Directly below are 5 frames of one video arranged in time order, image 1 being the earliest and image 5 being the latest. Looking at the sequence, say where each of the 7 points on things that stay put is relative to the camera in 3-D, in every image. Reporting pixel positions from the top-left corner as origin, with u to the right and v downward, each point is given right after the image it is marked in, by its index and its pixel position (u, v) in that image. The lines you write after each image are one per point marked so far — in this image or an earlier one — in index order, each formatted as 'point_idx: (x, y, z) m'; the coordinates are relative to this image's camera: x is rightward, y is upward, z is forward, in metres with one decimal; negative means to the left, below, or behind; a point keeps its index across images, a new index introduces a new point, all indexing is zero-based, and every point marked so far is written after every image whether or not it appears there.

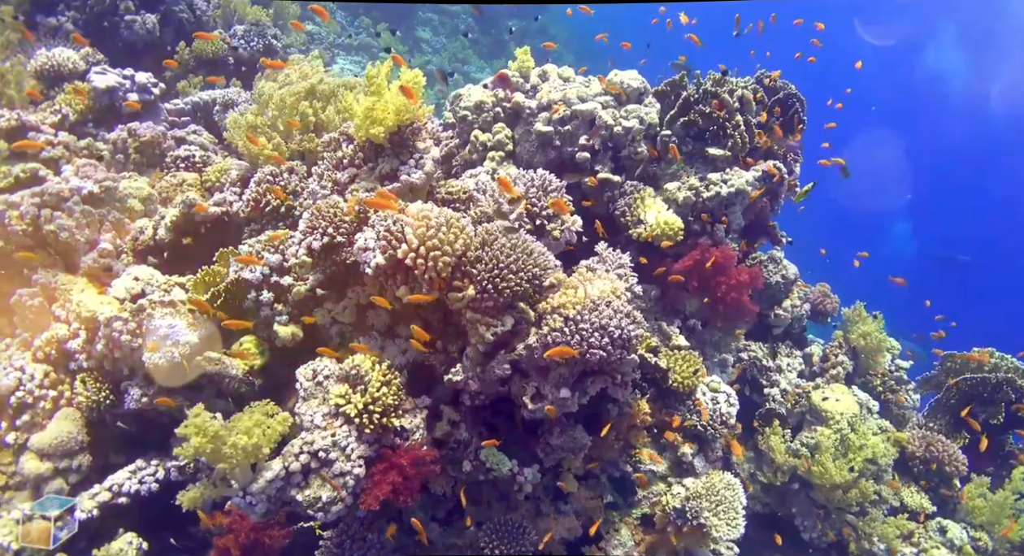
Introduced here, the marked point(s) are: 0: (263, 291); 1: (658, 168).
0: (-2.7, -0.2, +5.9) m
1: (+1.9, +1.4, +7.3) m
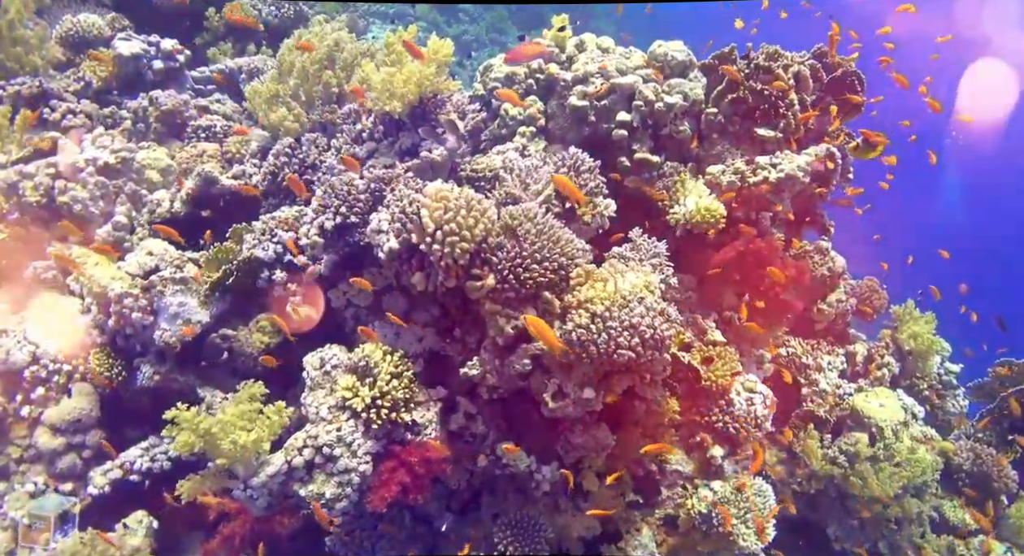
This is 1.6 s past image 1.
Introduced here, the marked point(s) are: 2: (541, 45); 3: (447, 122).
0: (-2.4, +0.1, +5.7) m
1: (+2.3, +1.6, +6.7) m
2: (+0.4, +2.9, +7.0) m
3: (-0.6, +1.5, +5.4) m
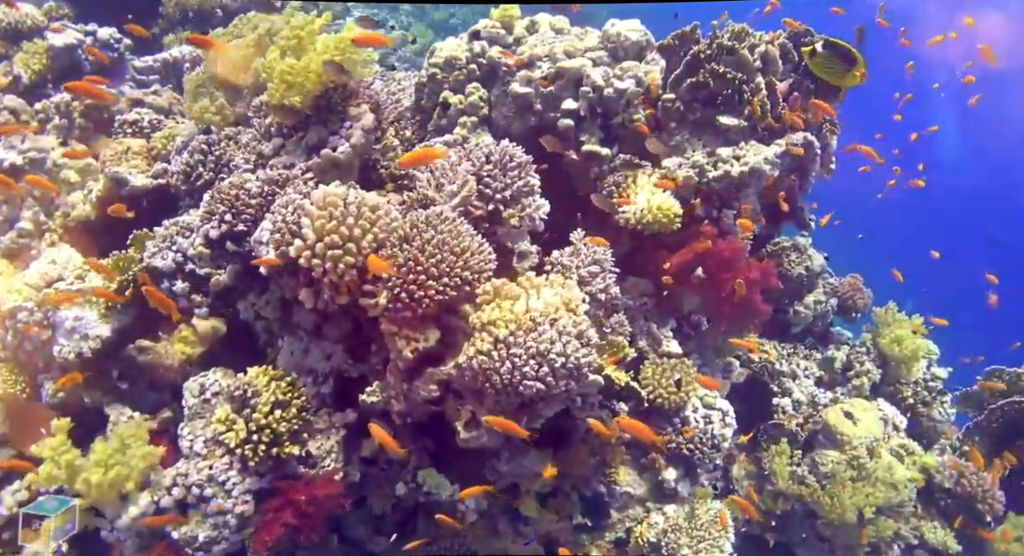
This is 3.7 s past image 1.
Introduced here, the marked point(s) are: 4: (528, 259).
0: (-3.1, 0.0, +5.2) m
1: (+1.6, +1.5, +6.1) m
2: (-0.3, +2.9, +6.4) m
3: (-1.4, +1.4, +4.9) m
4: (+0.2, +0.2, +5.2) m
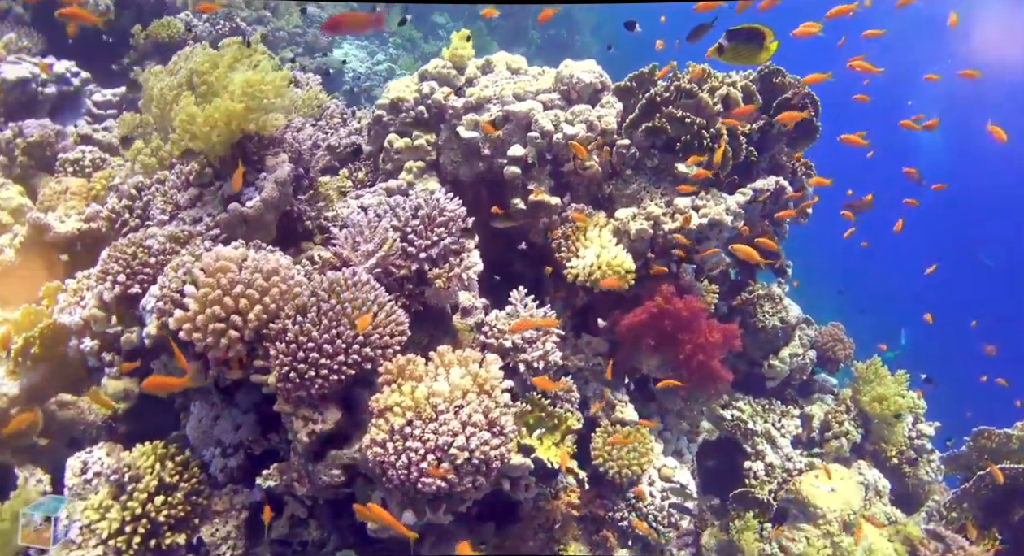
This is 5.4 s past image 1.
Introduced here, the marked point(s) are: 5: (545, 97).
0: (-3.7, -0.5, +4.8) m
1: (+1.1, +0.9, +5.7) m
2: (-0.8, +2.3, +6.1) m
3: (-1.9, +0.9, +4.5) m
4: (-0.3, -0.3, +4.8) m
5: (+0.3, +1.8, +5.7) m
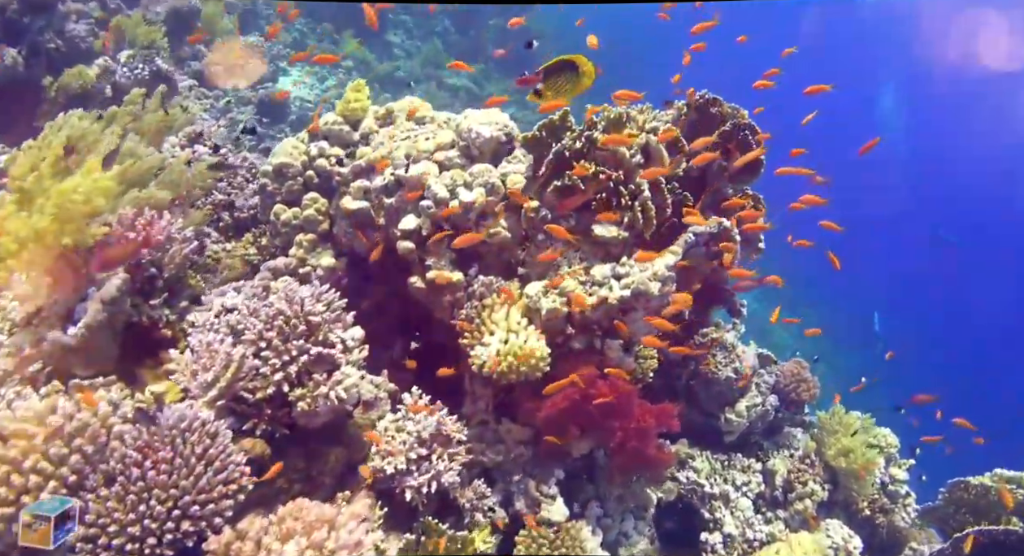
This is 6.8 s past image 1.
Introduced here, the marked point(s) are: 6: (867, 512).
0: (-4.5, -1.5, +4.3) m
1: (+0.2, +0.2, +5.1) m
2: (-1.8, +1.5, +5.5) m
3: (-2.8, 0.0, +3.9) m
4: (-1.1, -1.1, +4.2) m
5: (-0.6, +1.1, +5.1) m
6: (+4.2, -2.7, +6.6) m
